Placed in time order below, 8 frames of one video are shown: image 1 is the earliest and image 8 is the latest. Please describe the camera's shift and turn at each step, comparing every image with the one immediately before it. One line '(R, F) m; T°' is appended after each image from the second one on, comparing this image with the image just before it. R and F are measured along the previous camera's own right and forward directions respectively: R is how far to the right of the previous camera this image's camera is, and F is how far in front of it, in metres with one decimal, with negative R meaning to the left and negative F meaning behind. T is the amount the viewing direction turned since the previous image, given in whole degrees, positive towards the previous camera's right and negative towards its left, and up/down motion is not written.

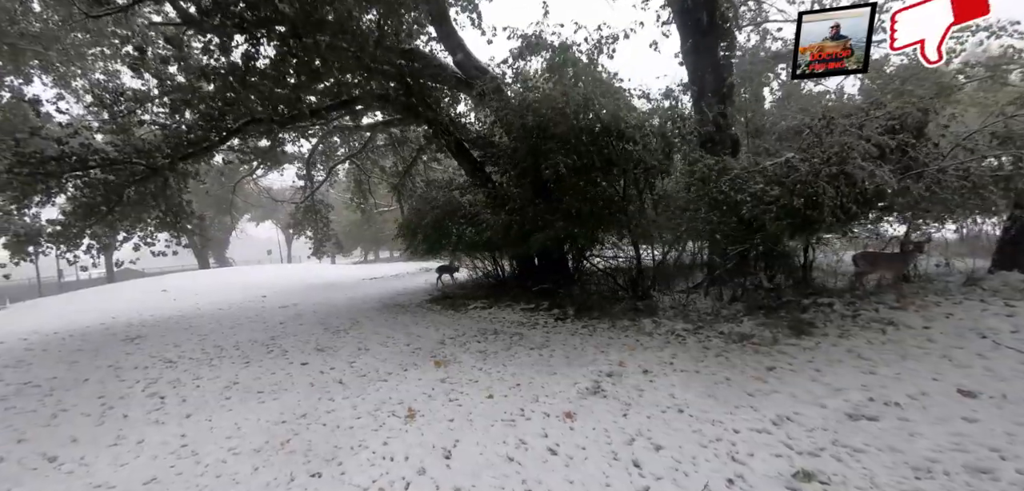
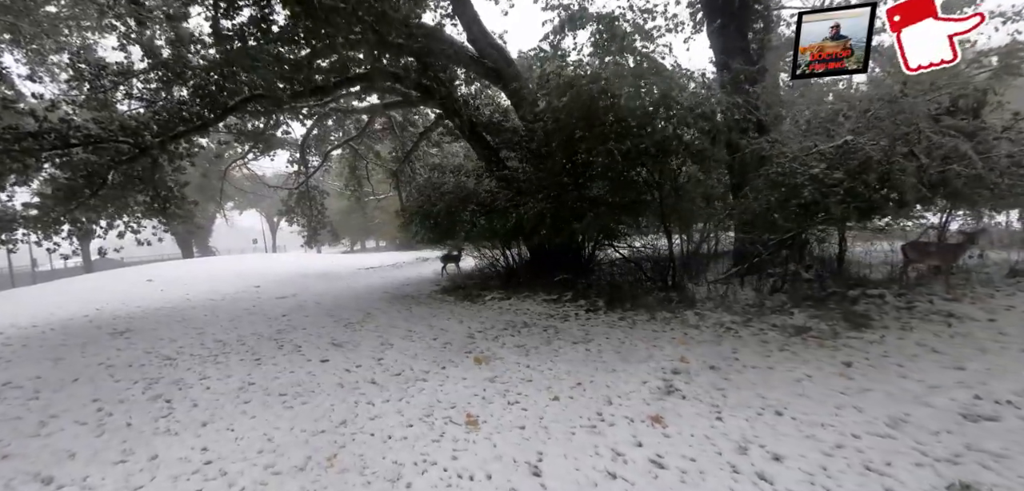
(-0.6, +0.5) m; +2°
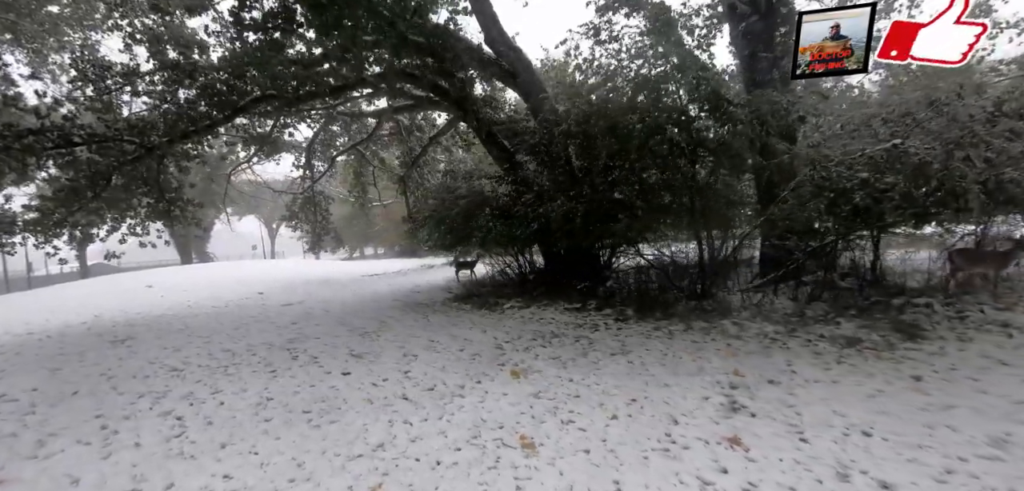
(-0.4, +0.3) m; 0°
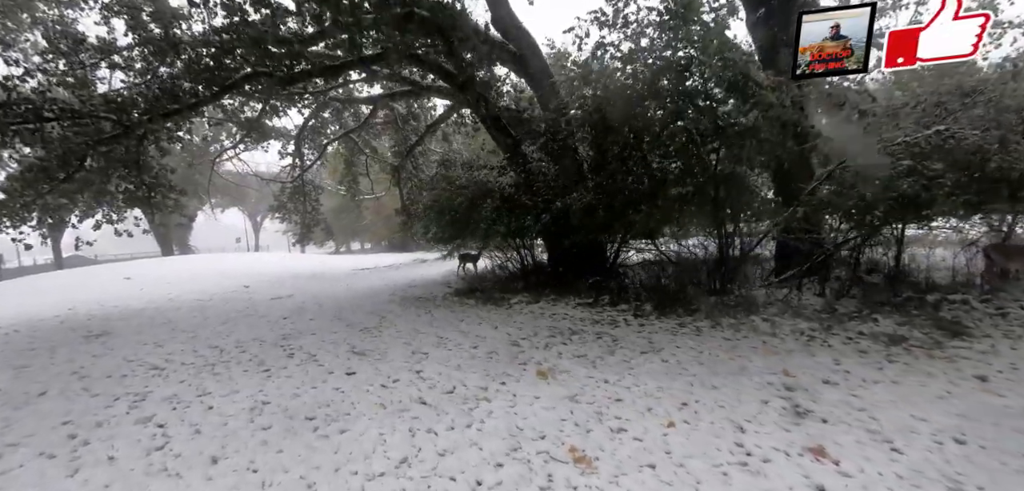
(-0.3, +0.4) m; +2°
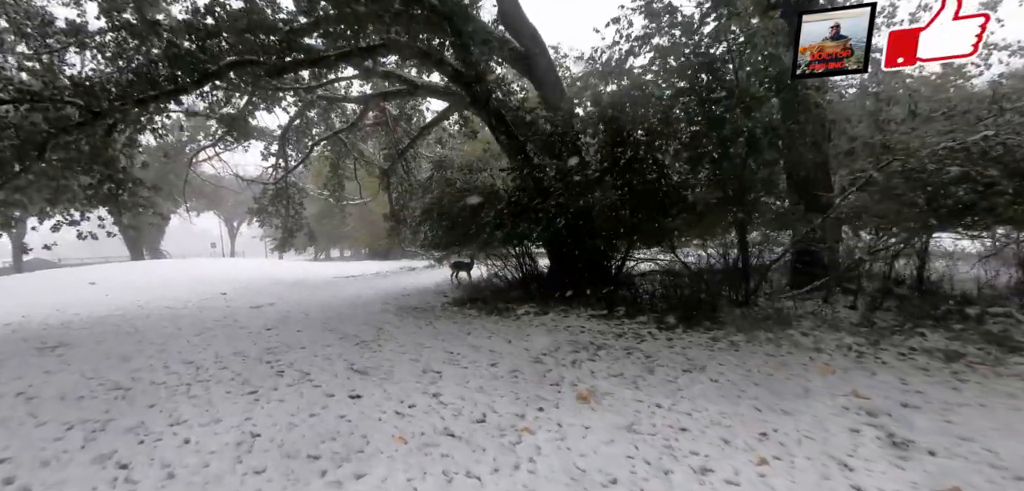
(-0.4, +0.5) m; +2°
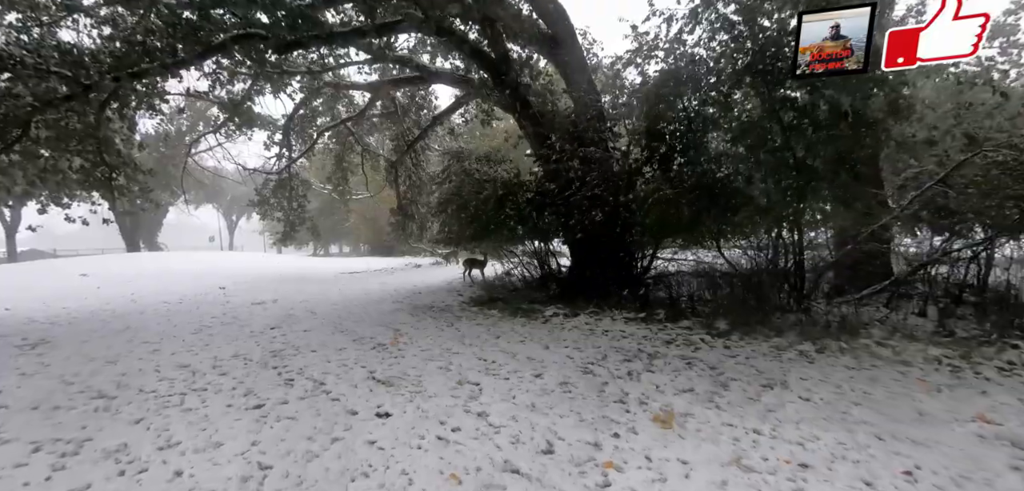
(-0.4, +0.6) m; 0°
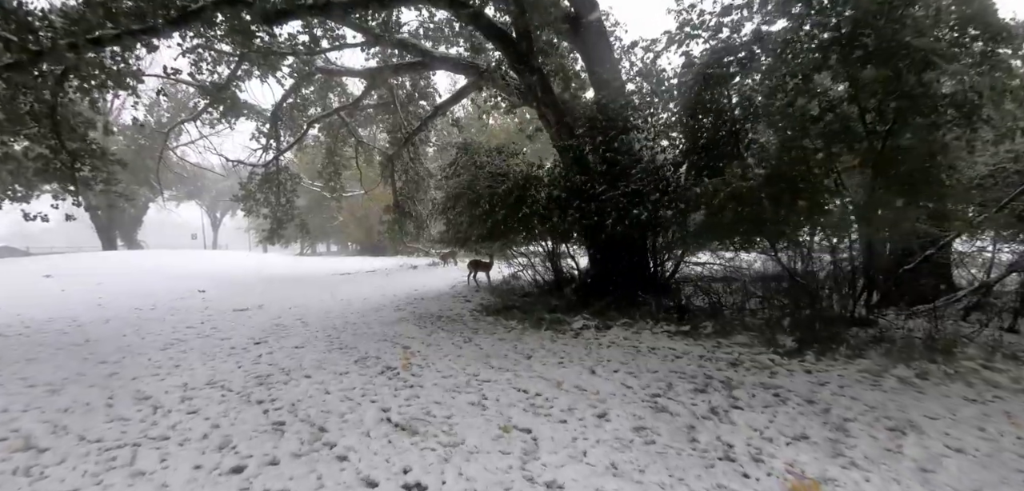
(-0.4, +0.8) m; +1°
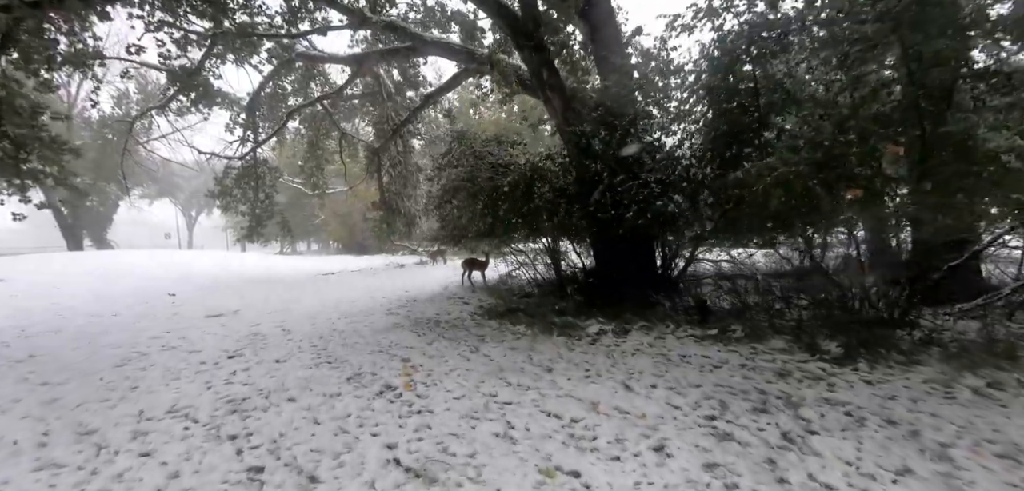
(-0.2, +0.5) m; +2°
